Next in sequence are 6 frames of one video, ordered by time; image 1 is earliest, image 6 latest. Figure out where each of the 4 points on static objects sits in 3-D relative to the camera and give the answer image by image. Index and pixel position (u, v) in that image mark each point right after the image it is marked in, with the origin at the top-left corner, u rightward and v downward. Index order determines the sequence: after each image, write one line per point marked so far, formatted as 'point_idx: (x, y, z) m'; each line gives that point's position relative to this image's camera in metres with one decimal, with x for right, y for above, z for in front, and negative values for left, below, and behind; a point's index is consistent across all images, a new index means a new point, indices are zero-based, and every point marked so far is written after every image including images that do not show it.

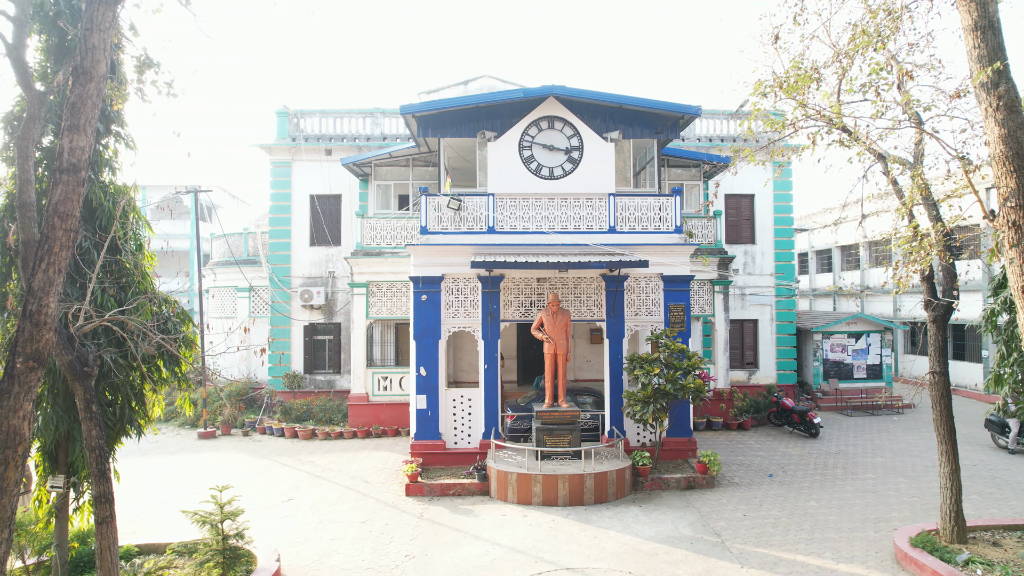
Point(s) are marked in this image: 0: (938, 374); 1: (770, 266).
0: (+4.9, -1.0, +6.8) m
1: (+6.3, +0.5, +14.3) m
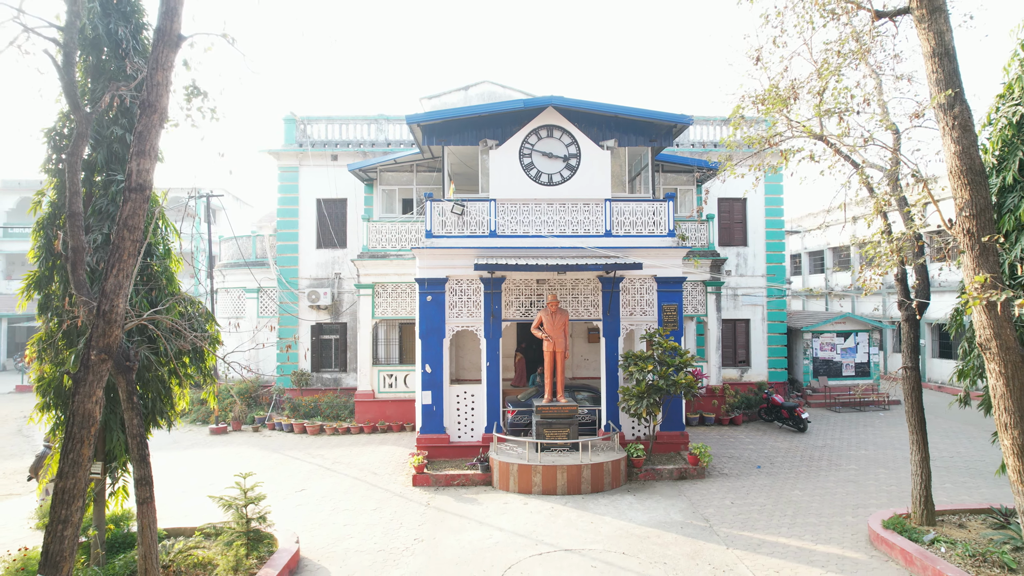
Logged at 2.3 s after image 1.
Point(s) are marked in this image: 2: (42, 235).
0: (+4.9, -1.0, +7.3) m
1: (+6.3, +0.5, +14.8) m
2: (-5.0, +0.6, +6.2) m
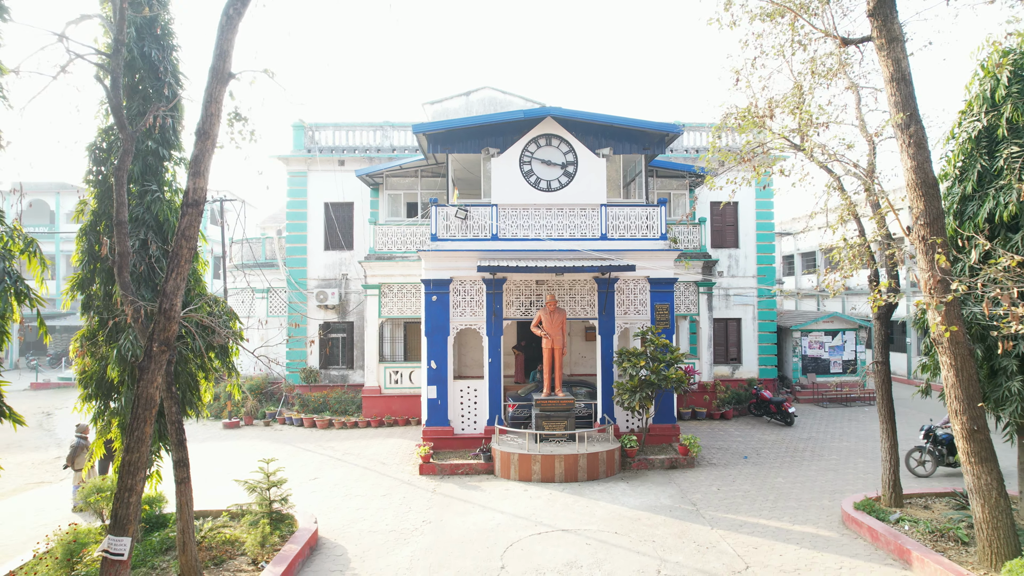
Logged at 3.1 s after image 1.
0: (+5.0, -1.0, +7.9) m
1: (+6.3, +0.5, +15.4) m
2: (-5.0, +0.6, +6.8) m
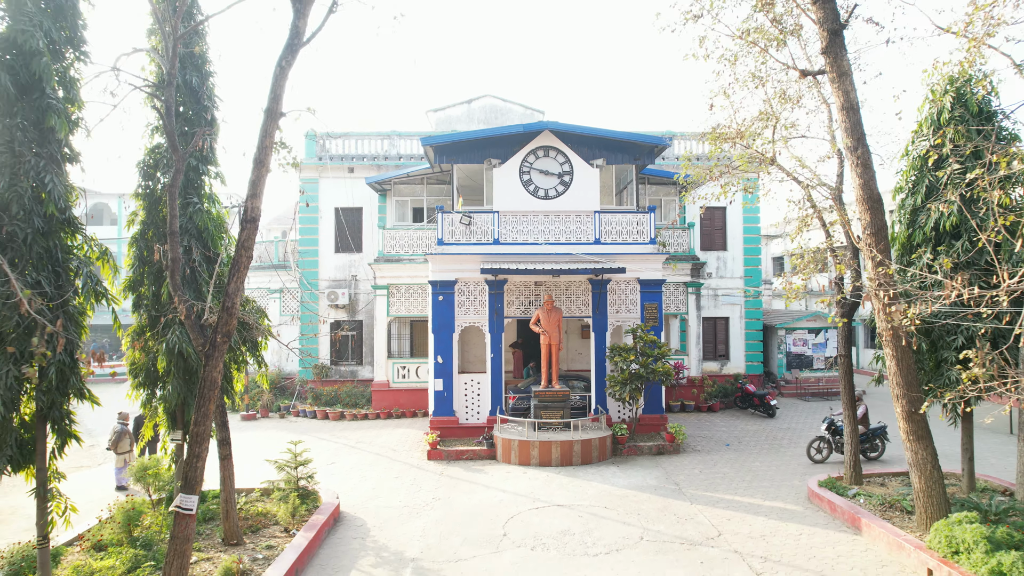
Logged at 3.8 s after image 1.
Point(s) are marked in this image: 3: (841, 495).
0: (+5.0, -1.0, +8.8) m
1: (+6.3, +0.5, +16.3) m
2: (-5.0, +0.5, +7.7) m
3: (+4.6, -2.9, +8.2) m
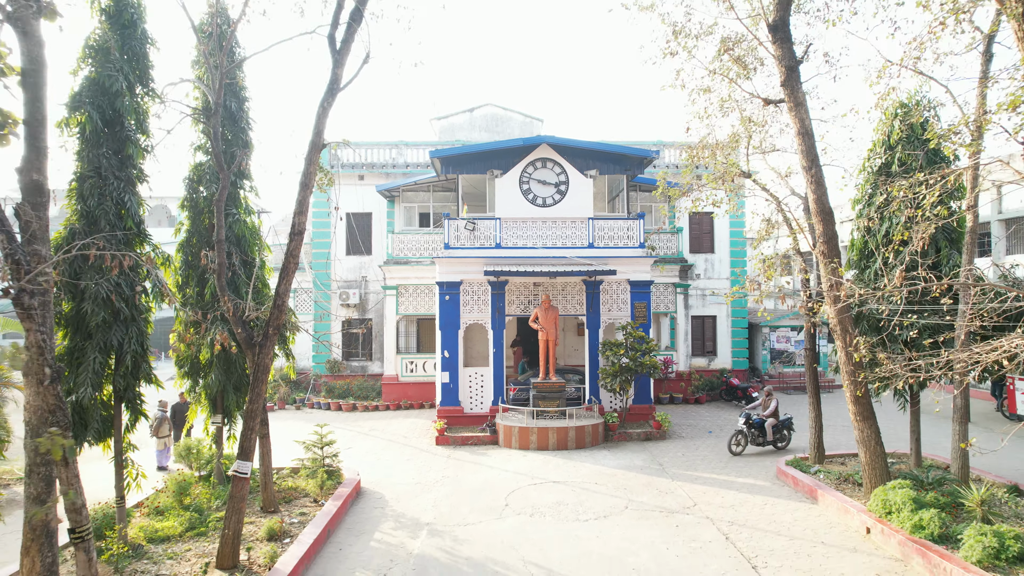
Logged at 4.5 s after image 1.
0: (+5.0, -1.0, +9.9) m
1: (+6.3, +0.5, +17.4) m
2: (-4.9, +0.5, +8.8) m
3: (+4.6, -2.9, +9.2) m
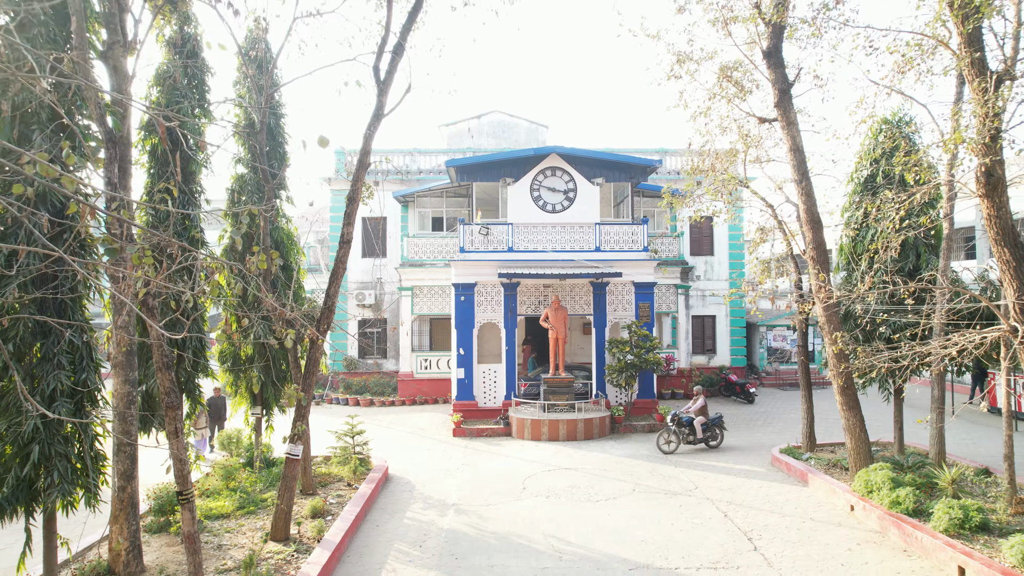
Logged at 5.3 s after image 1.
0: (+5.3, -1.1, +10.7) m
1: (+6.6, +0.5, +18.2) m
2: (-4.7, +0.5, +9.6) m
3: (+4.9, -2.9, +10.0) m
